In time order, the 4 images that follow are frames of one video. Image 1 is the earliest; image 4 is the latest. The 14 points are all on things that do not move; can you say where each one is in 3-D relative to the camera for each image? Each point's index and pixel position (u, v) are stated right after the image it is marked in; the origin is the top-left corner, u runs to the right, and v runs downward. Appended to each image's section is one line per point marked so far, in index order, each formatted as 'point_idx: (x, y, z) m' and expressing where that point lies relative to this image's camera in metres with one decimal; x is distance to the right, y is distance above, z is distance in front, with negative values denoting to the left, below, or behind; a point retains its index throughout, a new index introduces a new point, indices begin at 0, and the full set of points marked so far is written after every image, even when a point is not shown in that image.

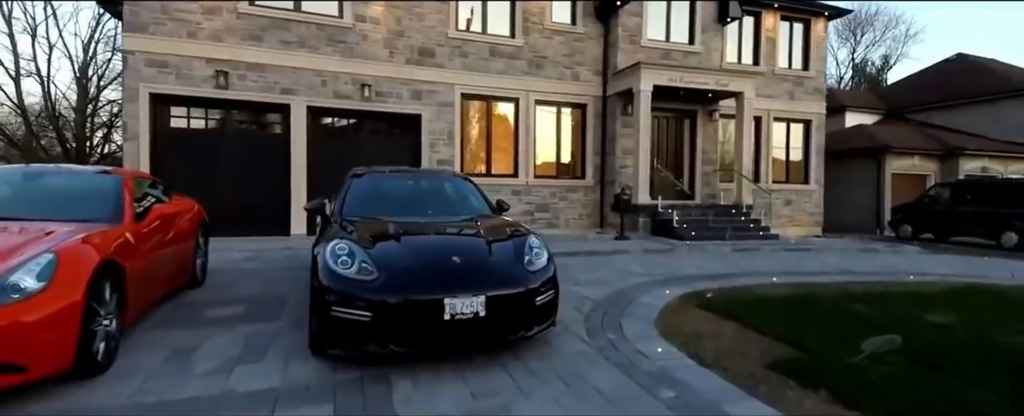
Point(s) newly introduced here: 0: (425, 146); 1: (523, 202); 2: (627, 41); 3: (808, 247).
0: (-2.1, +1.5, +11.3) m
1: (+0.3, +0.2, +12.2) m
2: (+3.0, +4.4, +12.7) m
3: (+6.6, -0.9, +10.7) m
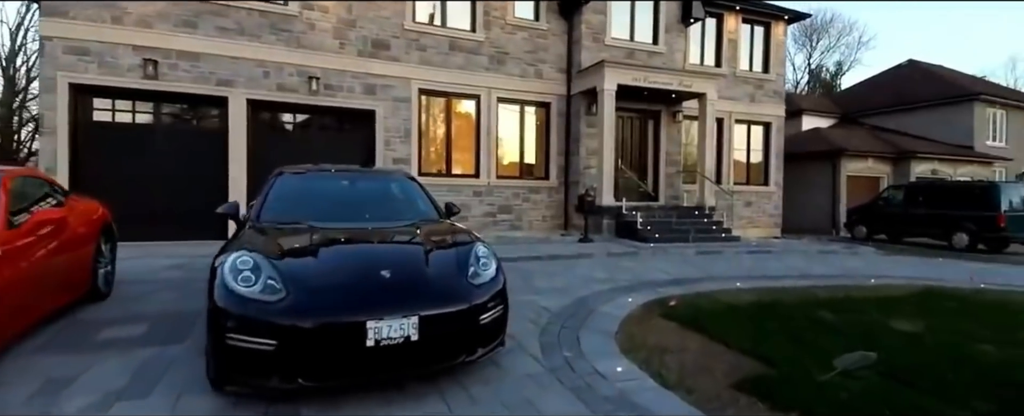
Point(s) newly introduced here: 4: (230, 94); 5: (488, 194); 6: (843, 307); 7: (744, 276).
0: (-2.9, +1.4, +10.6) m
1: (-0.7, +0.1, +11.8) m
2: (+2.0, +4.4, +12.4) m
3: (+5.7, -0.9, +10.7) m
4: (-5.6, +2.3, +9.6) m
5: (-0.6, +0.3, +11.8) m
6: (+3.8, -1.1, +5.5) m
7: (+3.4, -1.0, +7.1) m
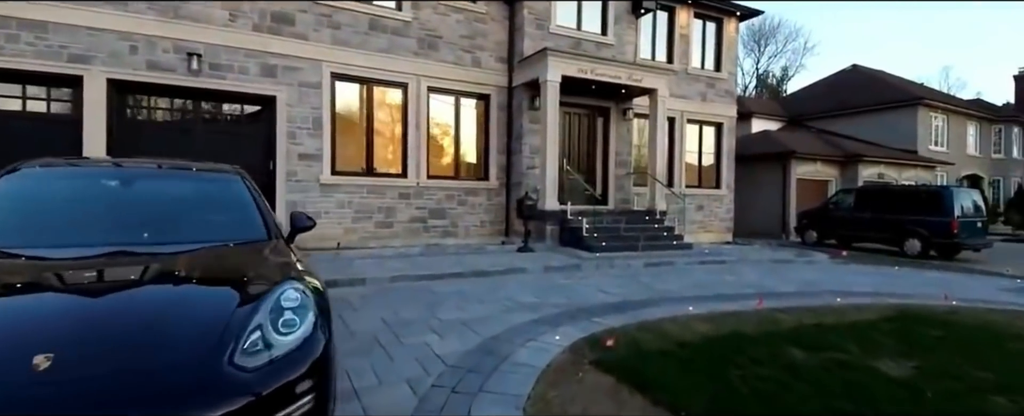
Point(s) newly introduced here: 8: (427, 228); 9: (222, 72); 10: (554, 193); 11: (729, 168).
0: (-4.3, +1.3, +9.0) m
1: (-2.1, 0.0, +10.4) m
2: (+0.5, +4.3, +11.2) m
3: (+4.3, -1.0, +9.8) m
4: (-6.9, +2.2, +7.7) m
5: (-2.1, +0.3, +10.4) m
6: (+2.8, -1.2, +4.5) m
7: (+2.3, -1.1, +6.0) m
8: (-1.9, -0.4, +10.5) m
9: (-5.1, +2.4, +8.6) m
10: (+0.9, +0.3, +10.6) m
11: (+6.5, +1.2, +14.4) m
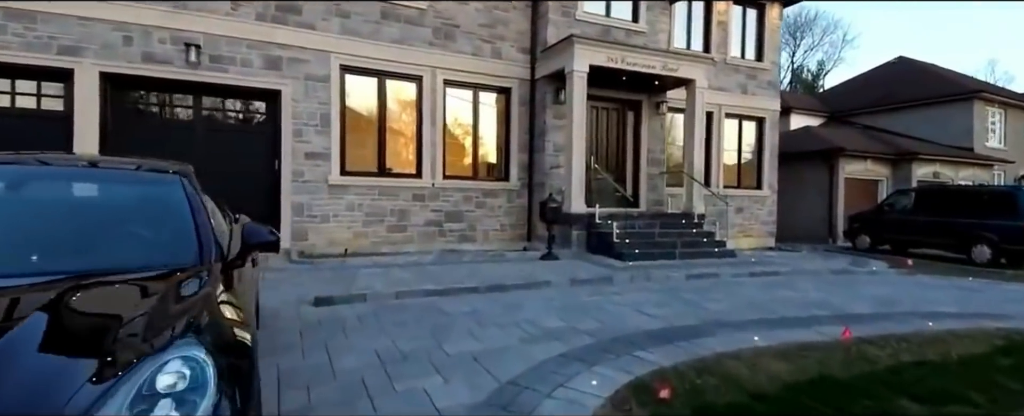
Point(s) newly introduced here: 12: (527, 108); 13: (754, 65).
0: (-3.9, +1.3, +8.4) m
1: (-1.7, 0.0, +9.6) m
2: (+1.0, +4.2, +10.3) m
3: (+4.7, -1.1, +8.7) m
4: (-6.6, +2.1, +7.2) m
5: (-1.6, +0.2, +9.6) m
6: (+3.0, -1.3, +3.5) m
7: (+2.6, -1.2, +5.0) m
8: (-1.4, -0.5, +9.7) m
9: (-4.8, +2.4, +7.9) m
10: (+1.4, +0.3, +9.7) m
11: (+7.2, +1.1, +13.2) m
12: (+0.3, +2.2, +10.4) m
13: (+6.5, +3.9, +12.9) m
